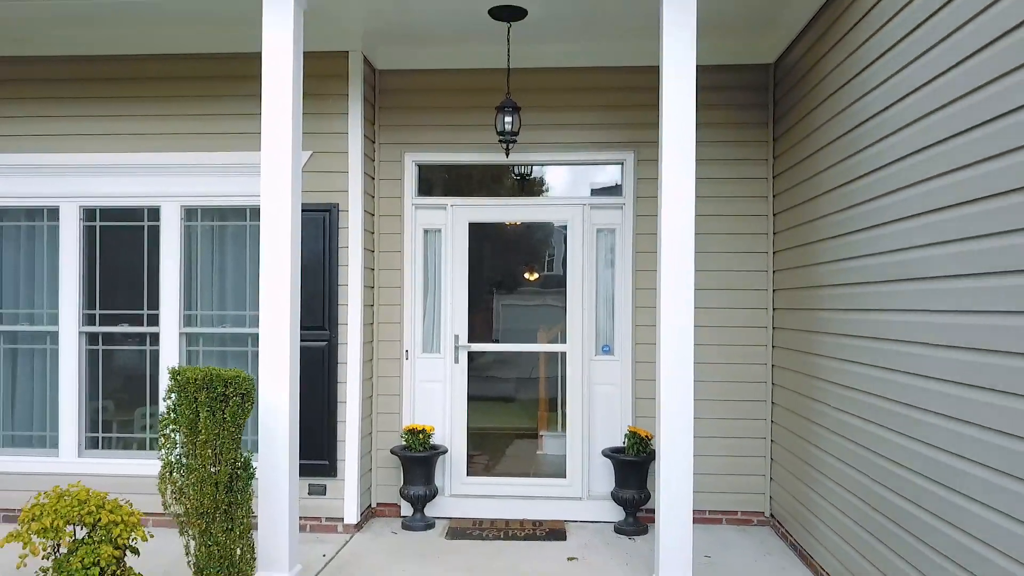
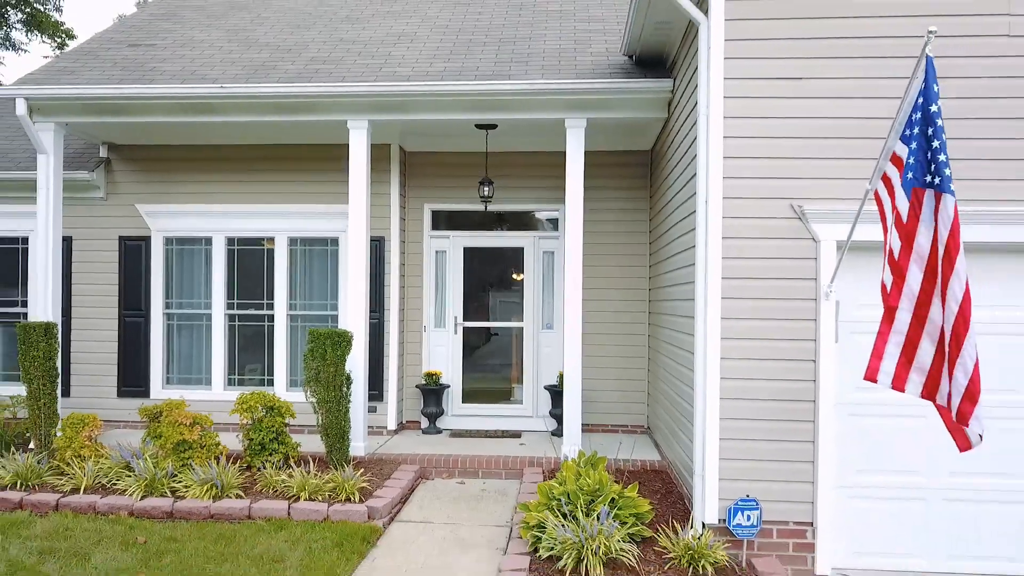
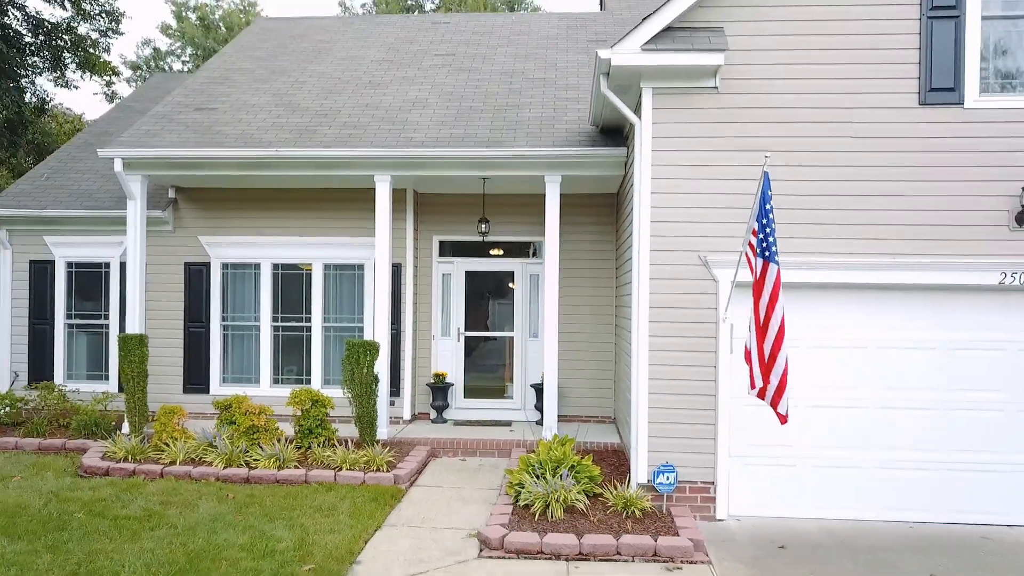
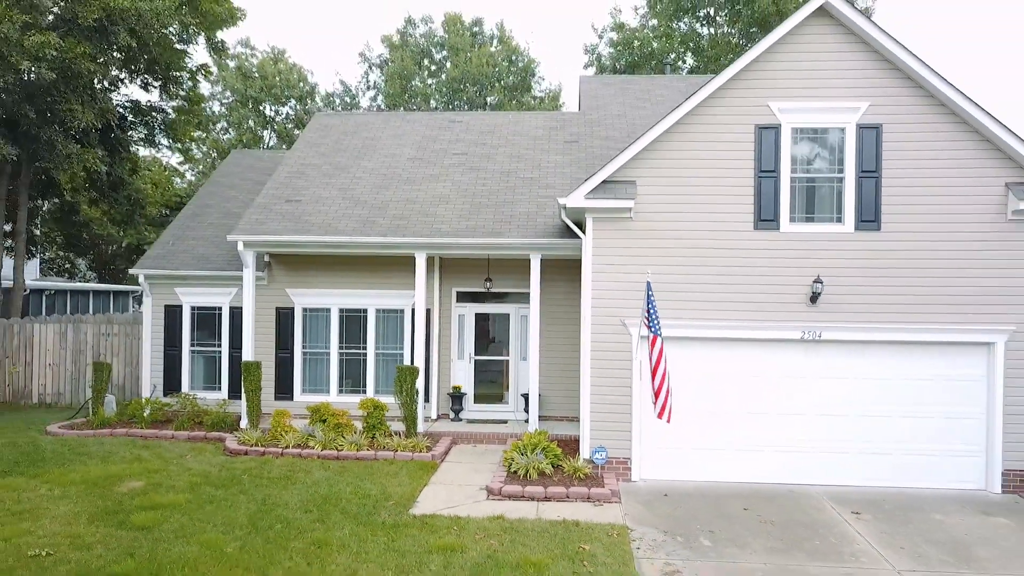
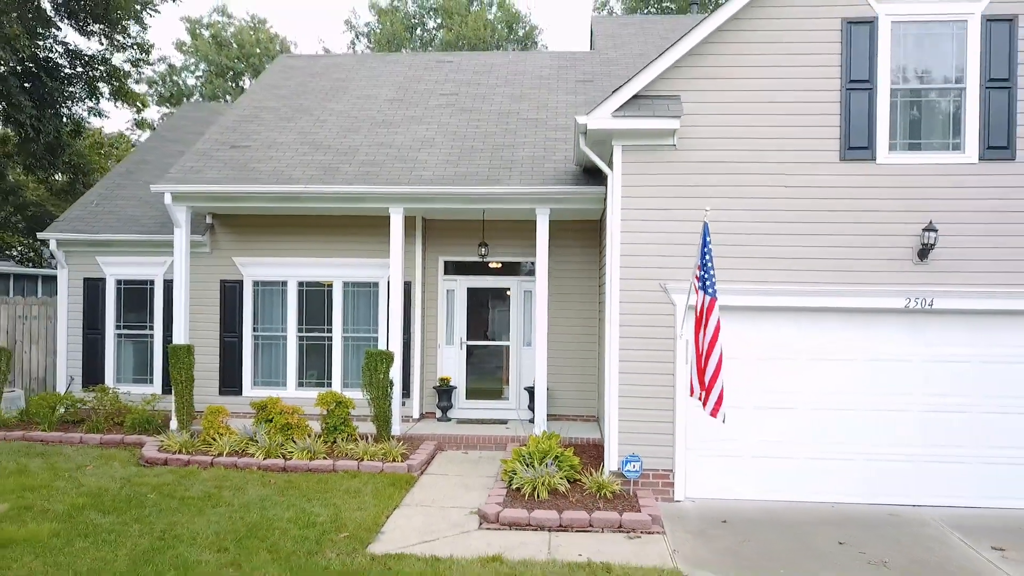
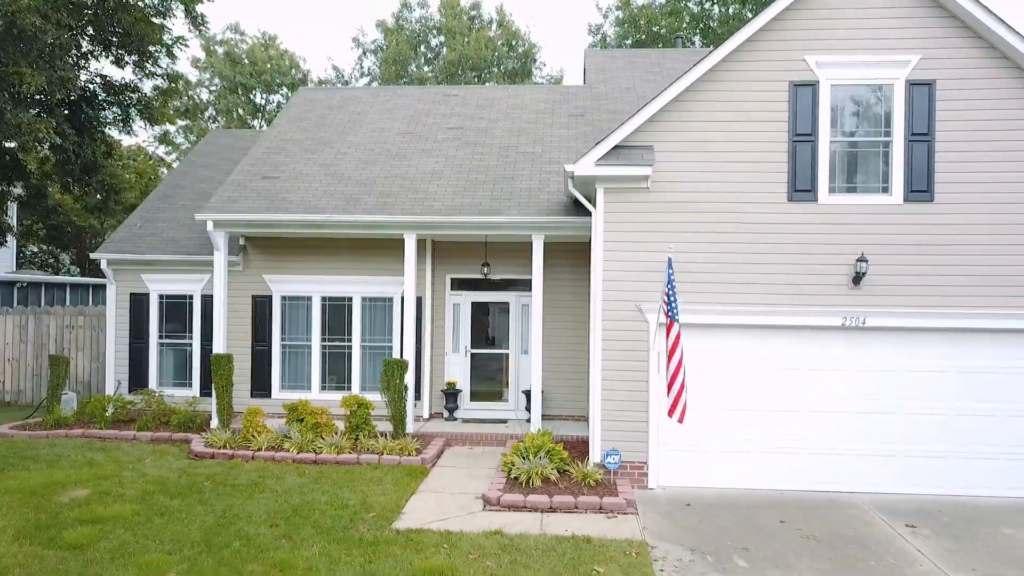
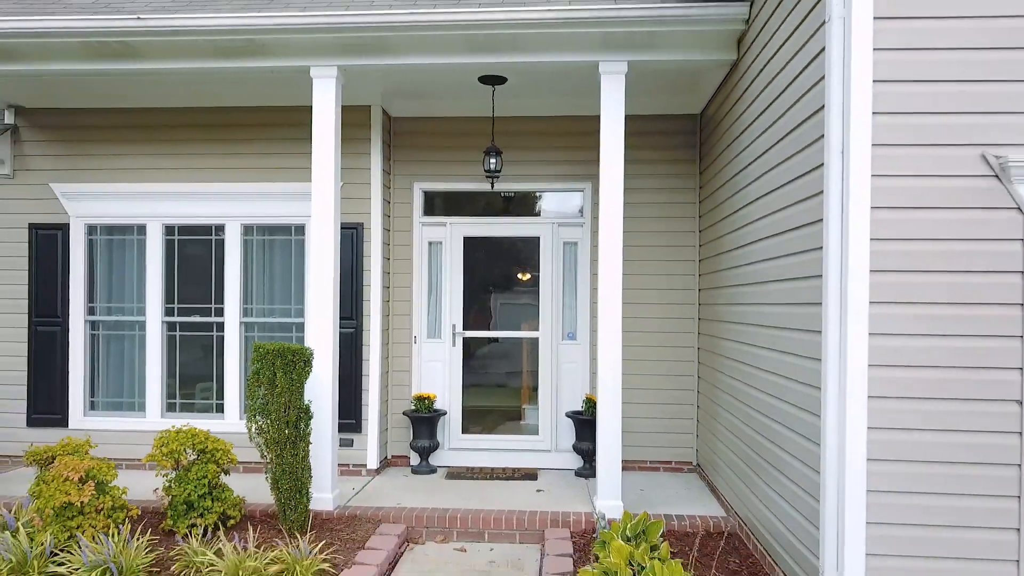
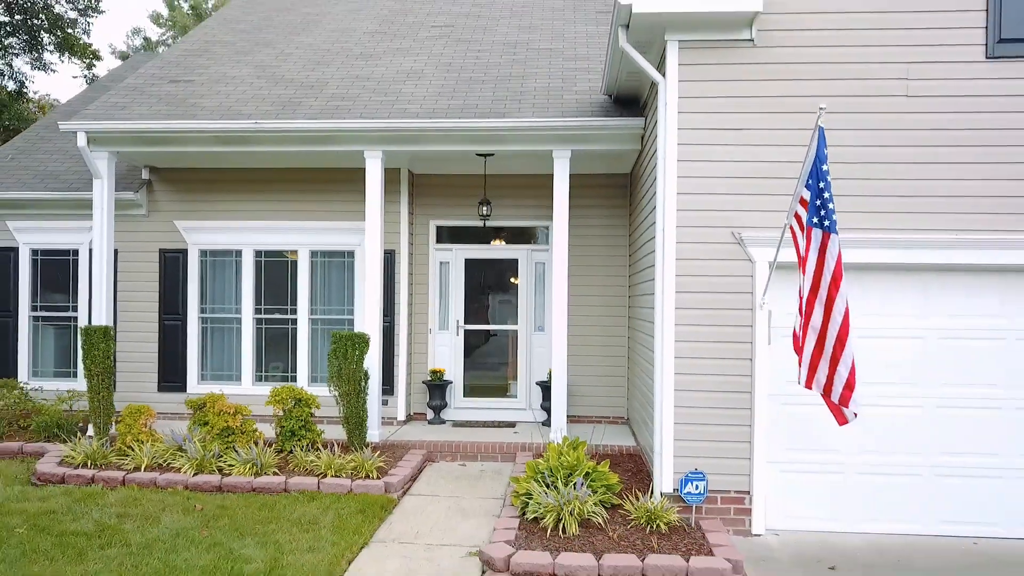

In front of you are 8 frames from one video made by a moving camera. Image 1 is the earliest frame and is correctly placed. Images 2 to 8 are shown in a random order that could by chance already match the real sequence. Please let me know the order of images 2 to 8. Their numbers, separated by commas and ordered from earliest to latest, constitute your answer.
7, 2, 8, 3, 5, 6, 4
